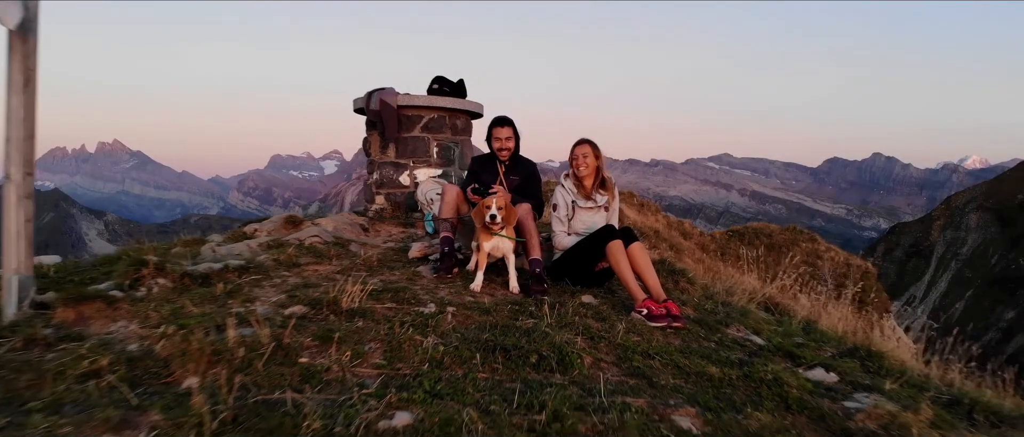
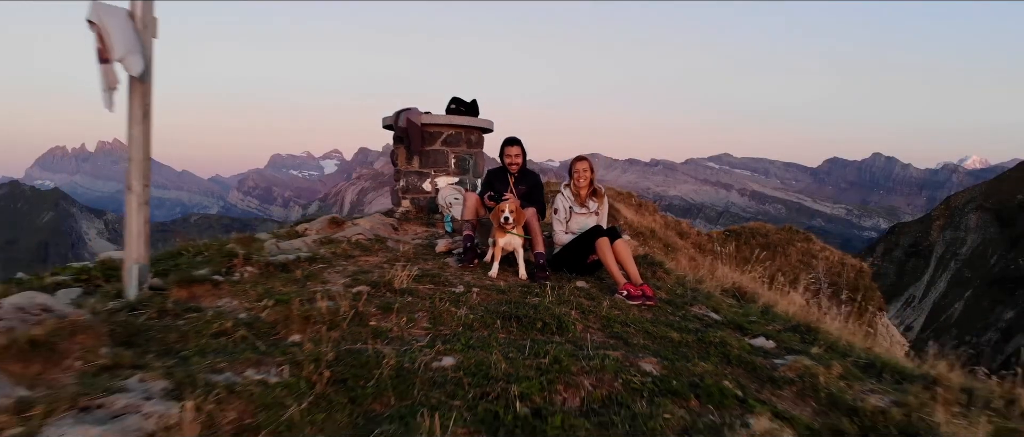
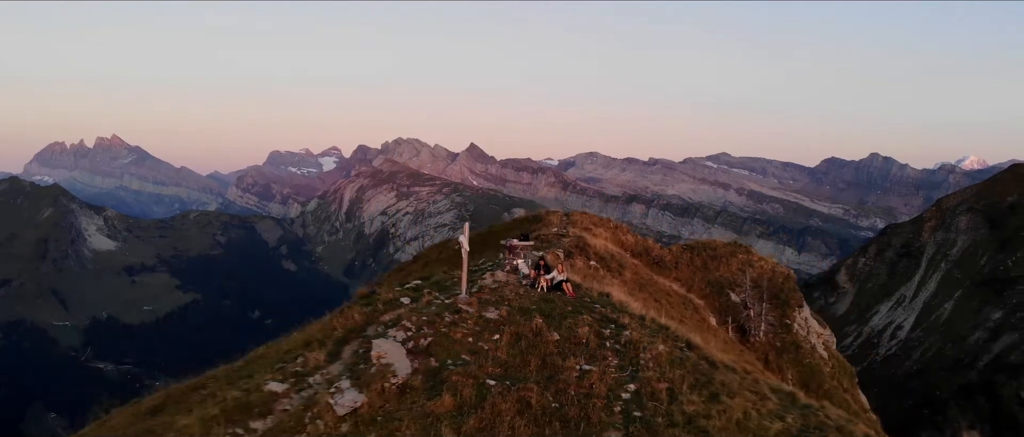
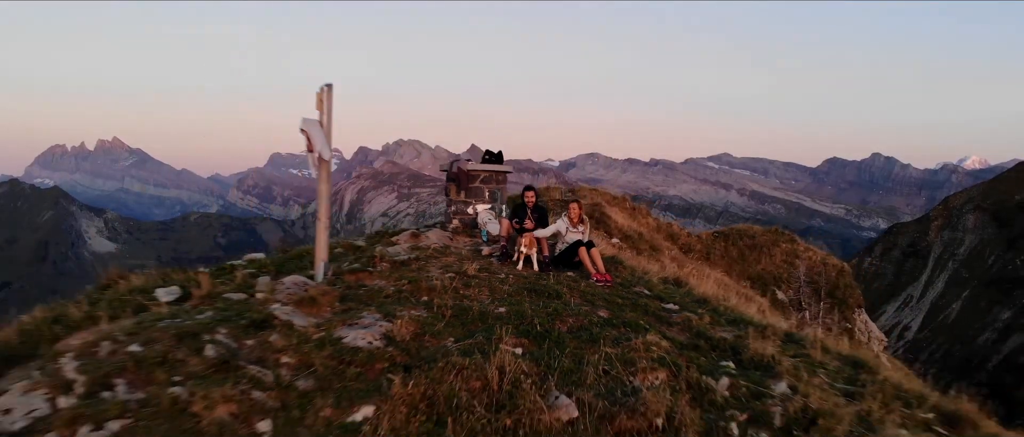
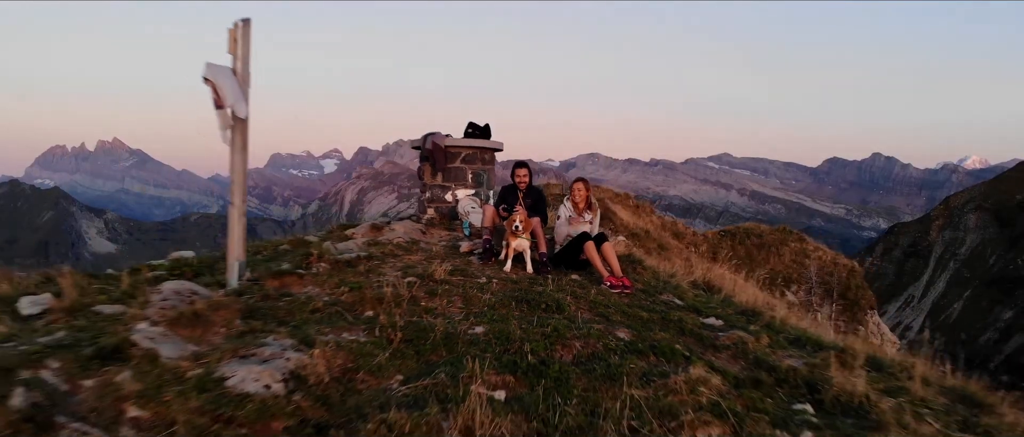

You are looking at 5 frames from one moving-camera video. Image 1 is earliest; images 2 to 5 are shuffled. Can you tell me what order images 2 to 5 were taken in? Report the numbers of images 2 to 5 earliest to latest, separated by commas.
2, 5, 4, 3
